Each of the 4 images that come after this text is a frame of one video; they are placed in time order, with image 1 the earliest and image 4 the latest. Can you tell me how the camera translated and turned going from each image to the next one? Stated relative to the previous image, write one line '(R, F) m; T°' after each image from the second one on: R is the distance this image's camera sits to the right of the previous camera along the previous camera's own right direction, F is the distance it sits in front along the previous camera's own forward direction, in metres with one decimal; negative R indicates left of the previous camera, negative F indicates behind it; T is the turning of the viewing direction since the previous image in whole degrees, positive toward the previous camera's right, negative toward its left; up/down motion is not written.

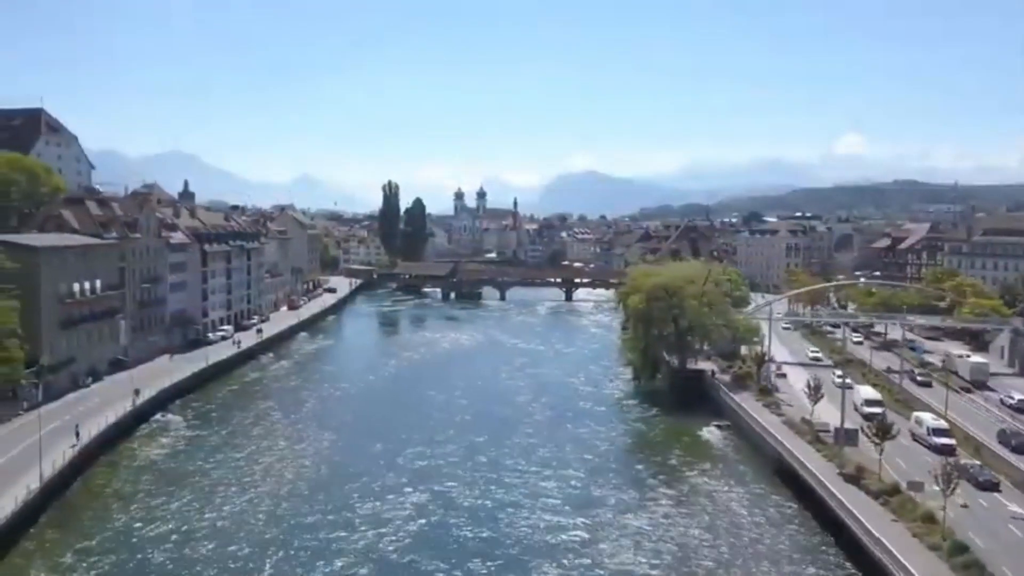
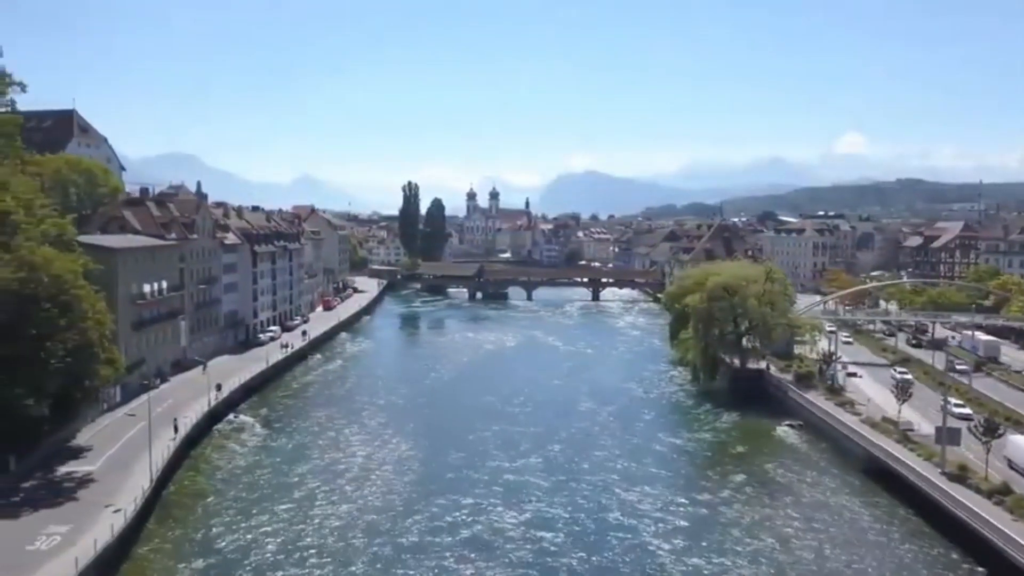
(-3.1, +0.2) m; 0°
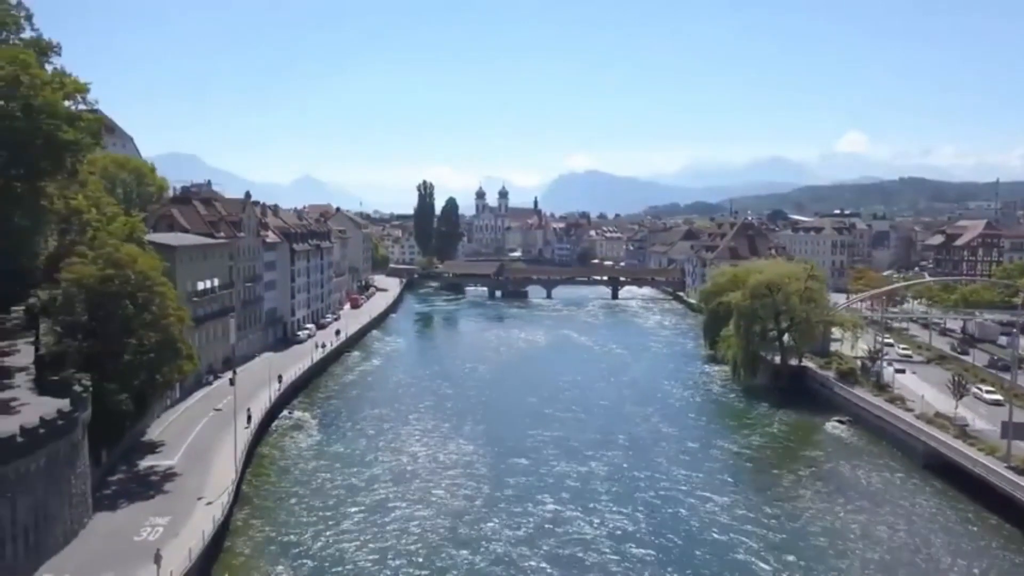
(-2.3, -0.4) m; 0°
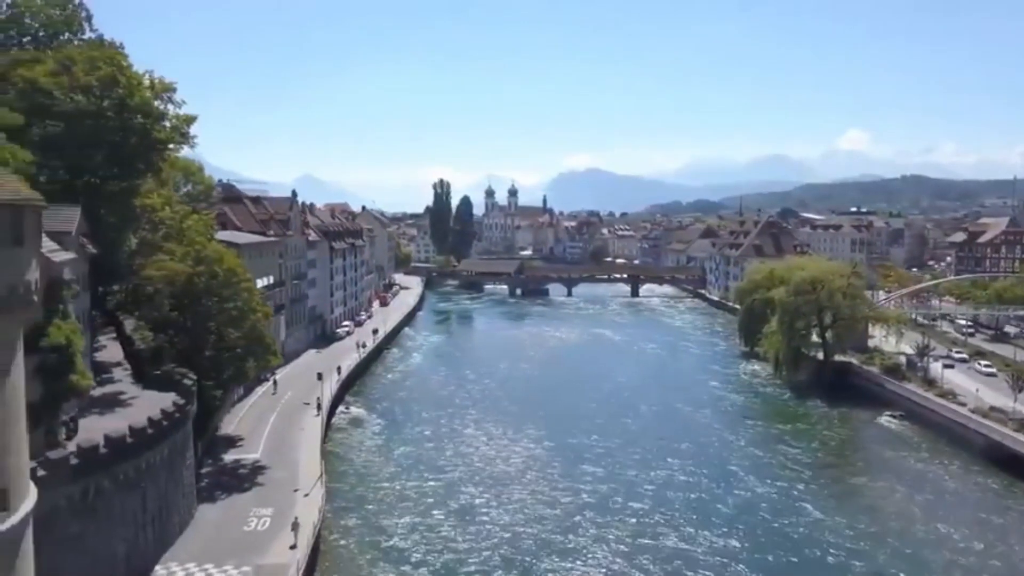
(-2.4, -0.5) m; 0°
